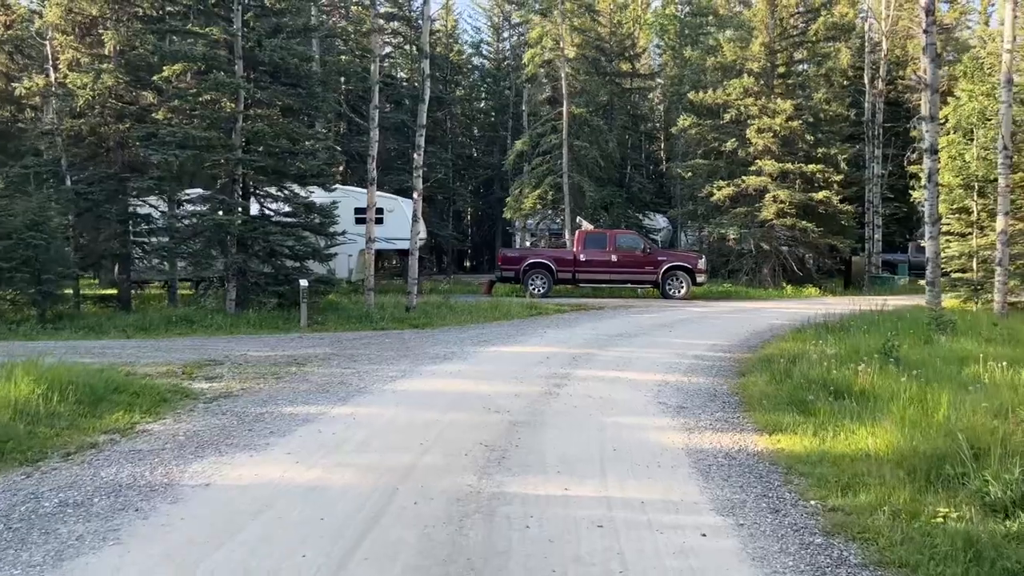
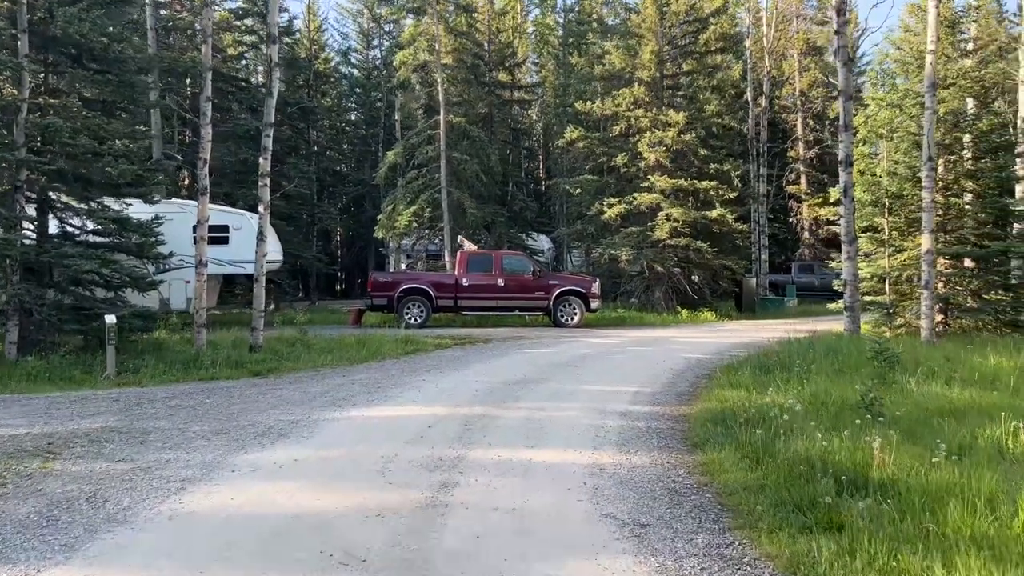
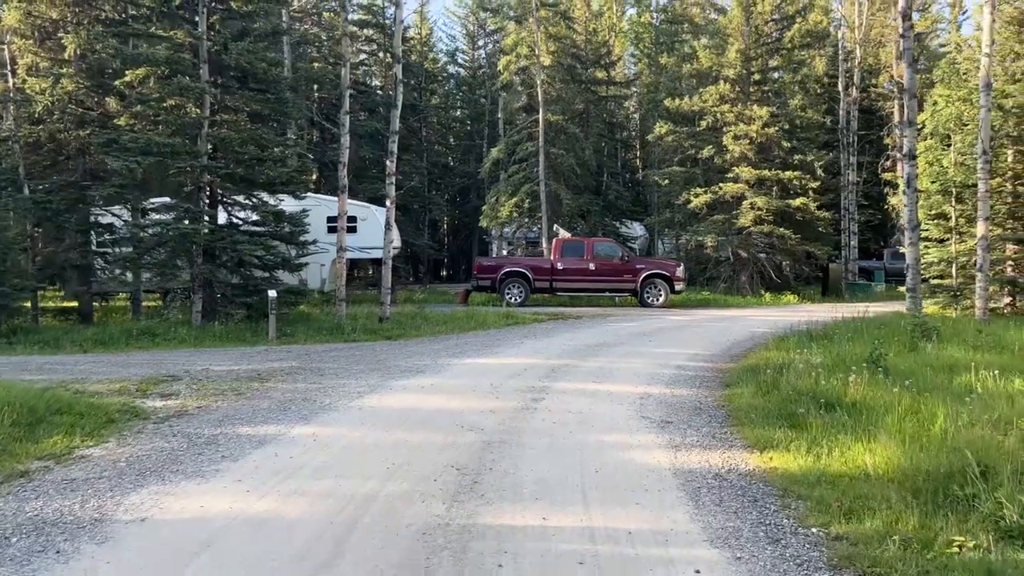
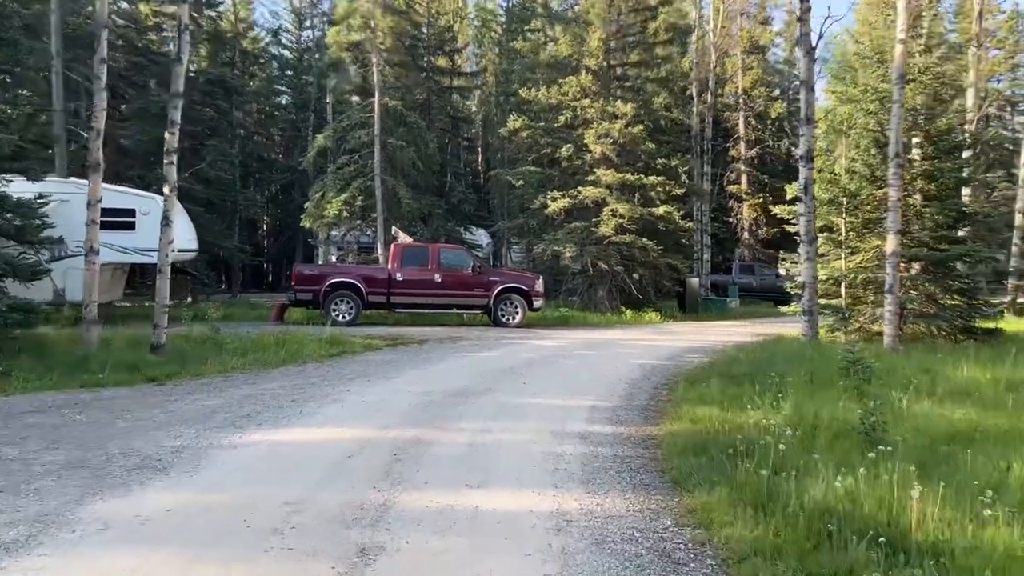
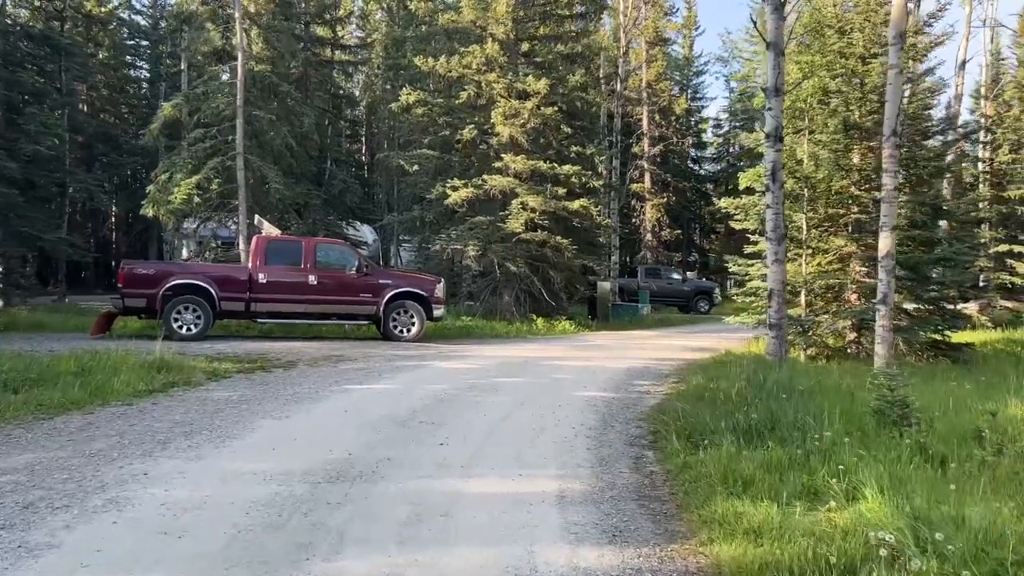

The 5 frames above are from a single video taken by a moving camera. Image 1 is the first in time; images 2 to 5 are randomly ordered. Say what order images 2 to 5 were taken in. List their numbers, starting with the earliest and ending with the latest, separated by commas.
3, 2, 4, 5
